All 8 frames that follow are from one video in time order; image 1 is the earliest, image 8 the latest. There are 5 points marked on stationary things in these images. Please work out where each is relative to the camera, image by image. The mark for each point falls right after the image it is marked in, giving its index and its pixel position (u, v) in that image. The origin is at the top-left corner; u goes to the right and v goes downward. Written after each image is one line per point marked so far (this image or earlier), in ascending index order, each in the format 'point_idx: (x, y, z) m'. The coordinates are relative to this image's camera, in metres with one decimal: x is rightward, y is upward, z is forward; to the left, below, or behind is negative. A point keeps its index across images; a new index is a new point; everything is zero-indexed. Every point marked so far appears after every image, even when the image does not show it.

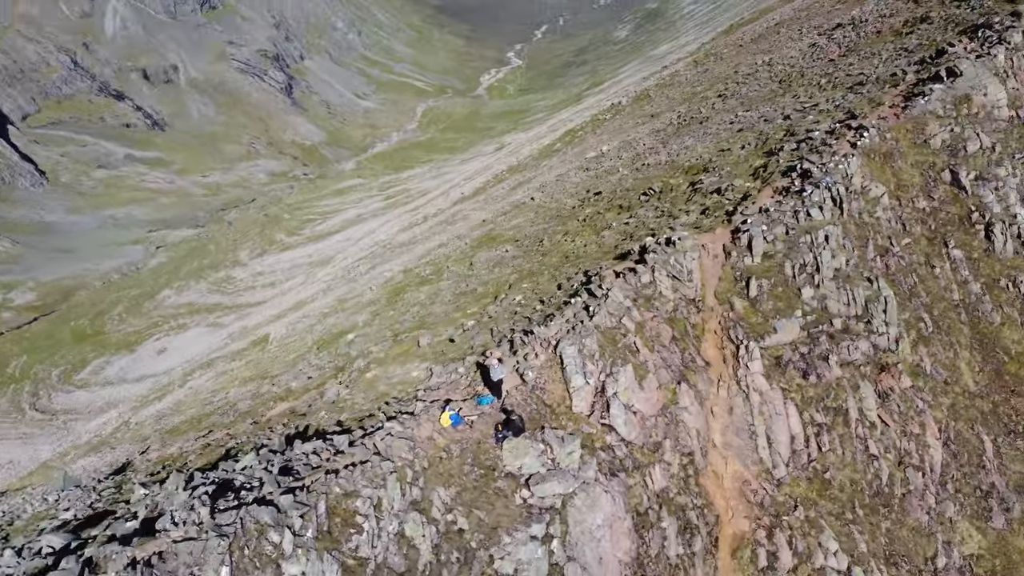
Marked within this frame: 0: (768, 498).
0: (+5.3, -4.4, +16.9) m
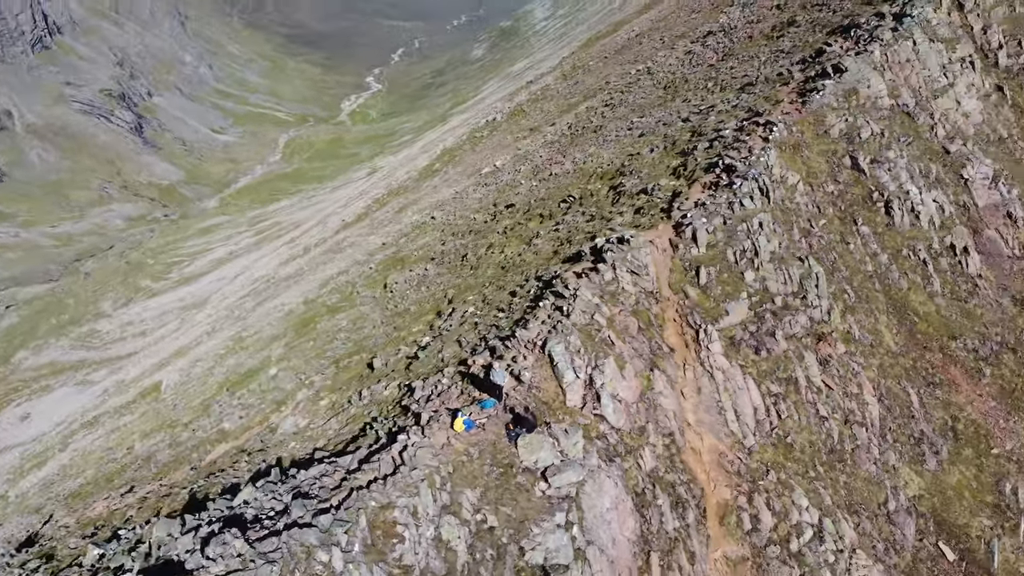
0: (+5.2, -4.0, +18.3) m
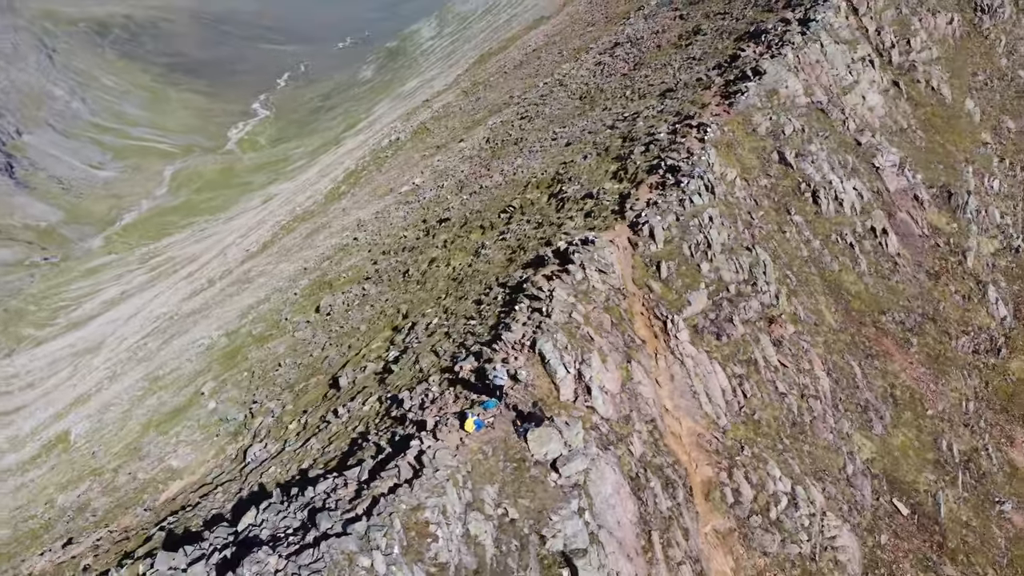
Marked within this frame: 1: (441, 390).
0: (+5.0, -3.8, +19.5) m
1: (-1.6, -2.3, +18.1) m
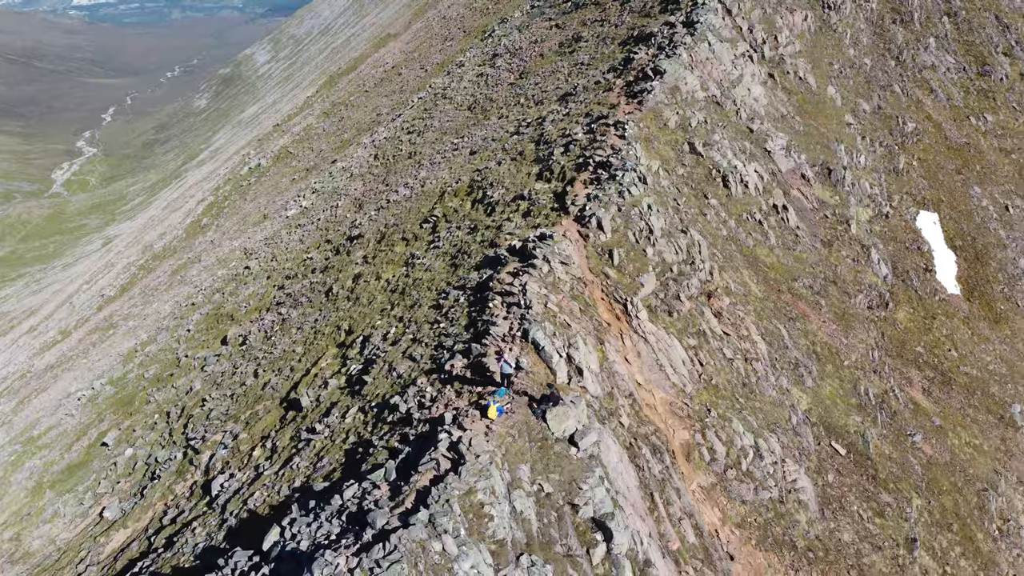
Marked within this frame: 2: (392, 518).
0: (+4.6, -3.2, +21.3) m
1: (-1.7, -2.3, +18.8) m
2: (-2.0, -3.9, +13.9) m
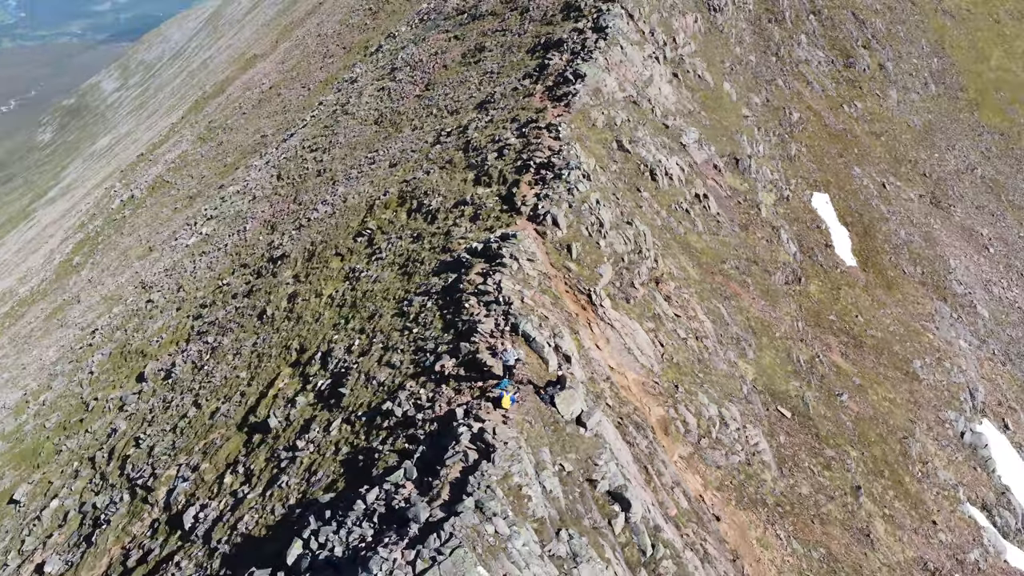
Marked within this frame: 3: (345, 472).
0: (+4.1, -2.8, +22.6) m
1: (-1.9, -2.4, +19.3) m
2: (-1.3, -3.9, +14.3) m
3: (-3.9, -4.3, +19.1) m
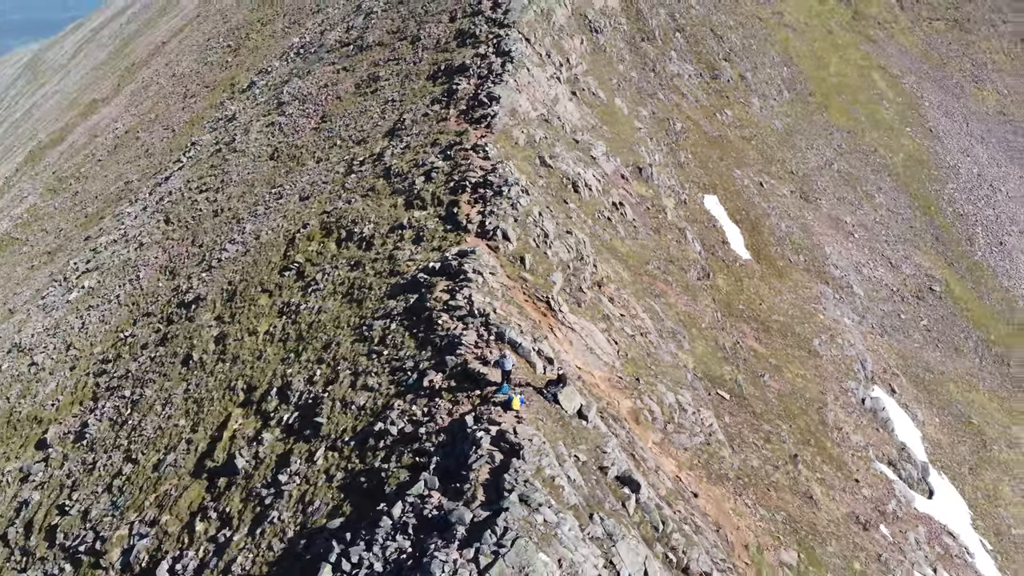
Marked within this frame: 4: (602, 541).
0: (+3.3, -2.8, +24.1) m
1: (-2.1, -2.8, +19.8) m
2: (-0.6, -4.1, +15.0) m
3: (-3.9, -4.9, +19.2) m
4: (+1.8, -4.8, +15.5) m
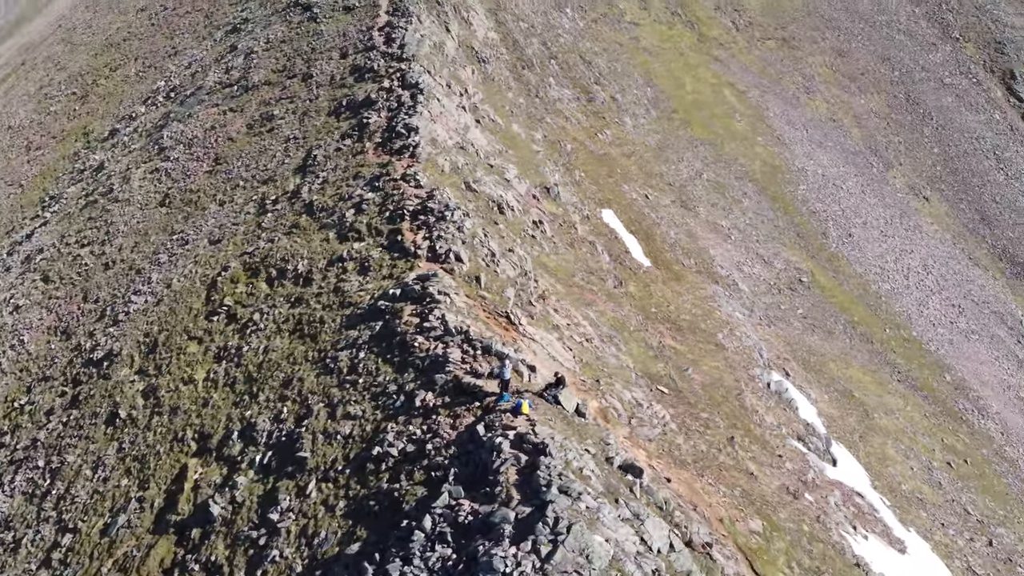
0: (+2.3, -3.0, +25.6) m
1: (-2.2, -3.4, +20.4) m
2: (+0.2, -4.3, +15.9) m
3: (-3.7, -5.6, +19.5) m
4: (+2.5, -4.8, +16.9) m
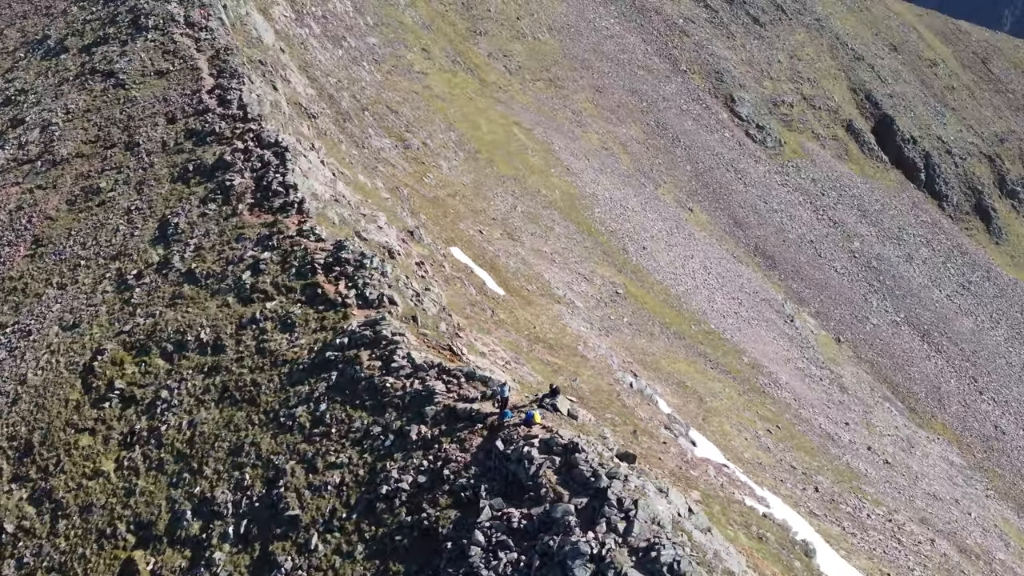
0: (+0.6, -3.8, +27.7) m
1: (-2.2, -4.4, +21.5) m
2: (+1.5, -4.6, +17.8) m
3: (-3.0, -6.6, +20.1) m
4: (+3.5, -4.9, +19.4) m
